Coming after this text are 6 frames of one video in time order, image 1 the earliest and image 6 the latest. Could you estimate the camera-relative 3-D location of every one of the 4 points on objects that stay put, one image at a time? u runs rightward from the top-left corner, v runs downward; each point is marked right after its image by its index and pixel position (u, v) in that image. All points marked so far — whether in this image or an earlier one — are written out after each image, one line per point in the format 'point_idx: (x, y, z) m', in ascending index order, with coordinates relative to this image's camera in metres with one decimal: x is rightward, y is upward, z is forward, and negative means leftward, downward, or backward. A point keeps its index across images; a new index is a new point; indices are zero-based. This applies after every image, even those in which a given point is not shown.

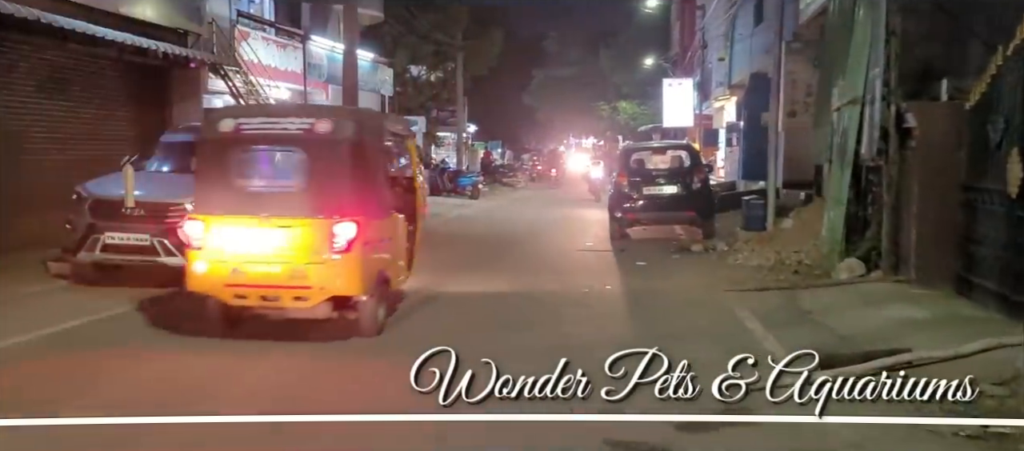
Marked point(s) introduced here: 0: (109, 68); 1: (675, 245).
0: (-7.0, +2.7, +17.0) m
1: (+2.7, -0.3, +16.3) m
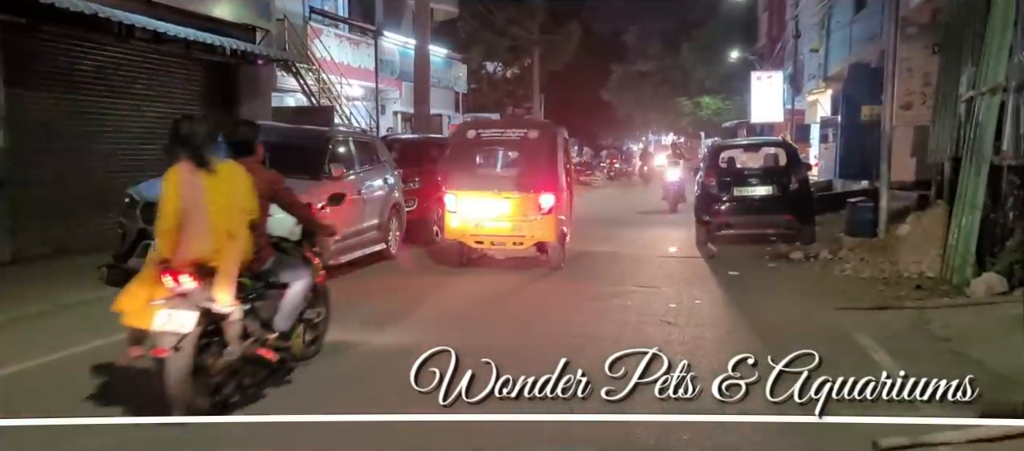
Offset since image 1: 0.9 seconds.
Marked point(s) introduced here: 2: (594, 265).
0: (-5.7, +2.7, +16.4) m
1: (+3.9, -0.4, +14.9) m
2: (+1.2, -0.6, +13.6) m
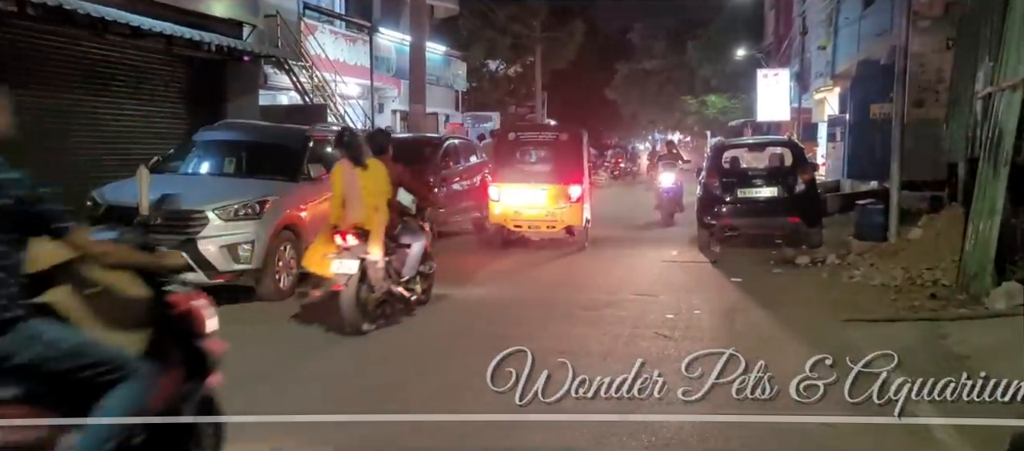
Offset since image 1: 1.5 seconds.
0: (-5.8, +2.7, +15.8) m
1: (+3.8, -0.4, +14.3) m
2: (+1.1, -0.6, +13.0) m
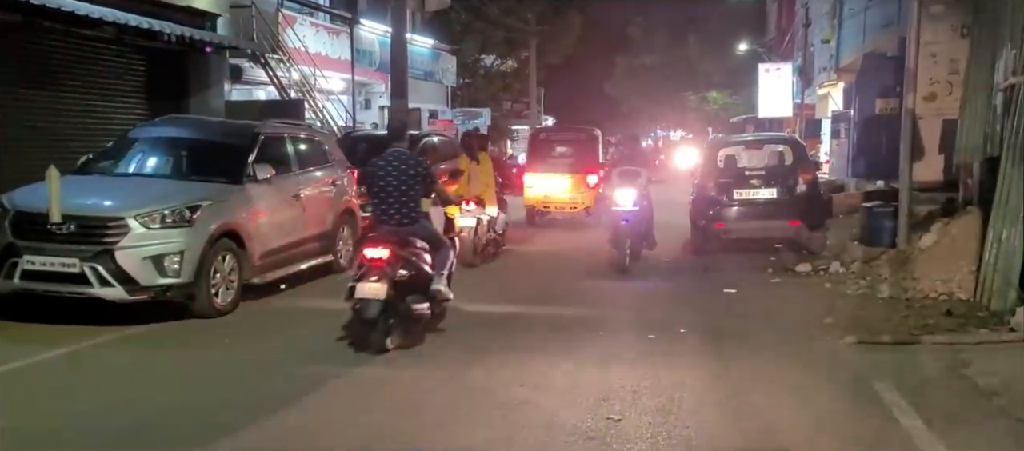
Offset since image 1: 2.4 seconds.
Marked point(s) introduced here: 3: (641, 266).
0: (-6.1, +2.6, +14.8) m
1: (+3.5, -0.5, +13.2) m
2: (+0.7, -0.7, +11.9) m
3: (+1.7, -0.5, +13.3) m
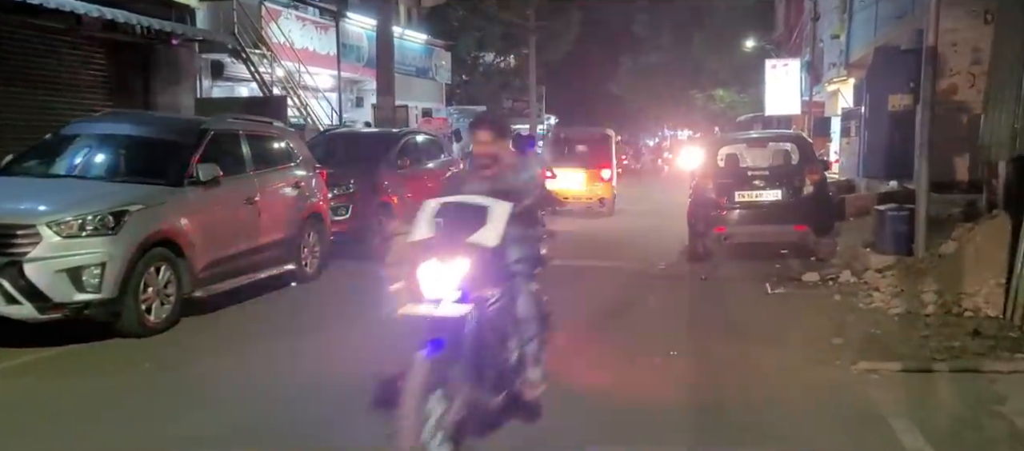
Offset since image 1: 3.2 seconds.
0: (-6.3, +2.5, +13.8) m
1: (+3.3, -0.5, +12.1) m
2: (+0.5, -0.7, +10.9) m
3: (+1.5, -0.6, +12.3) m
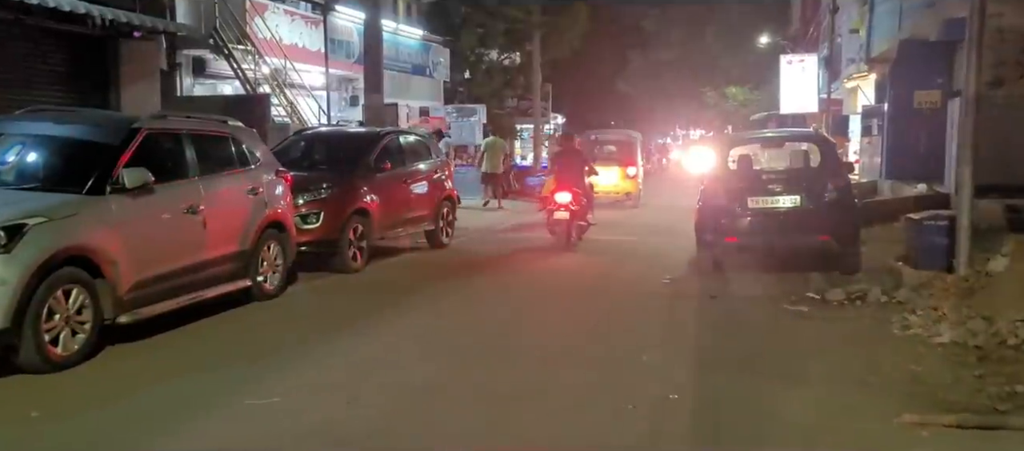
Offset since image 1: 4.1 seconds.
0: (-6.4, +2.4, +12.6) m
1: (+3.1, -0.7, +10.8) m
2: (+0.3, -0.8, +9.6) m
3: (+1.4, -0.7, +11.0) m
